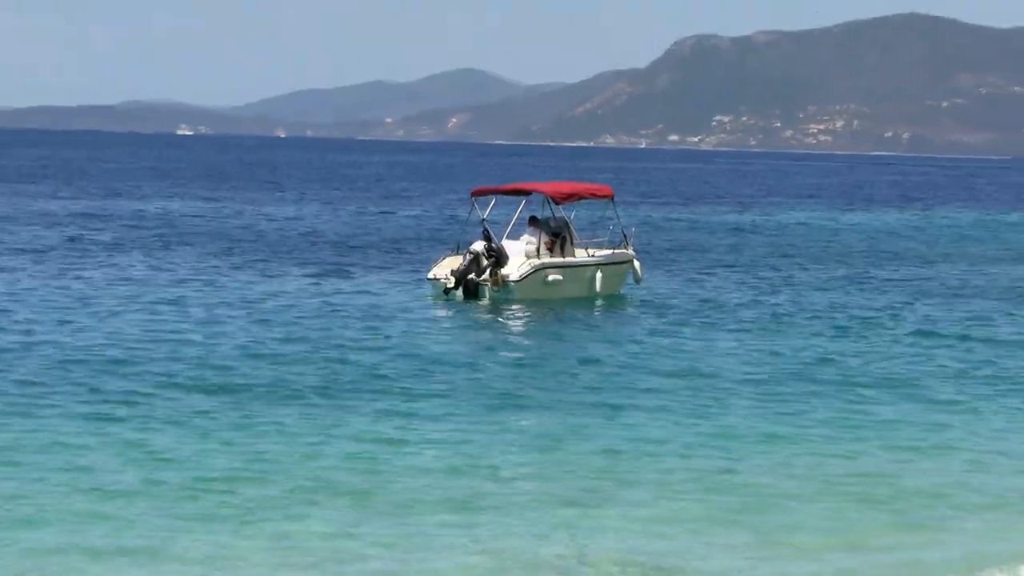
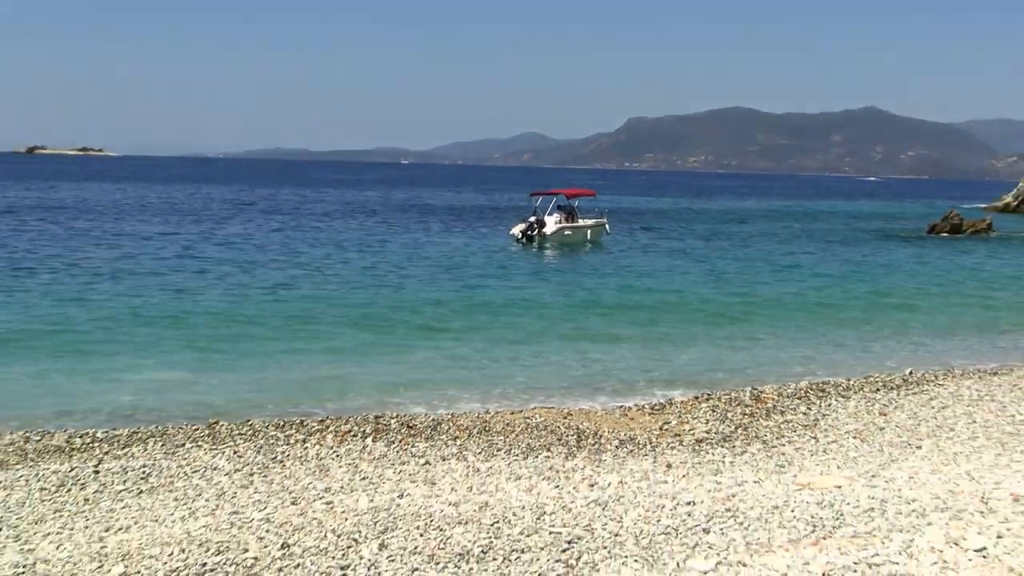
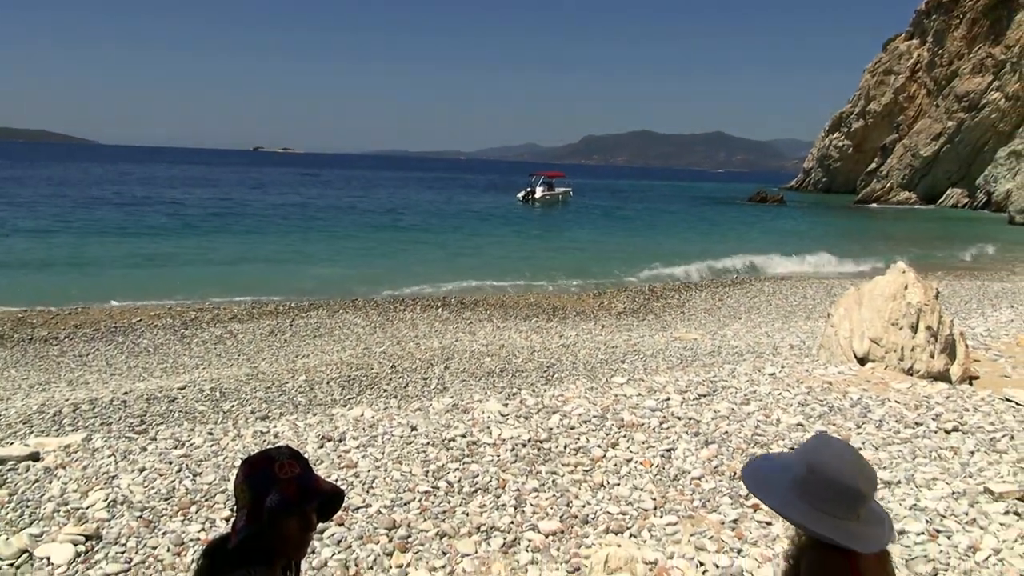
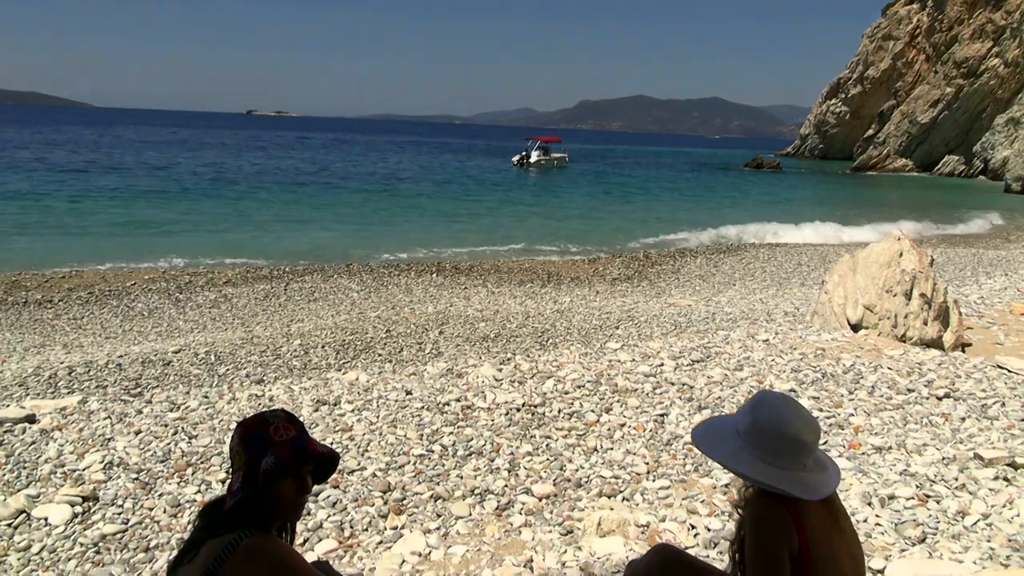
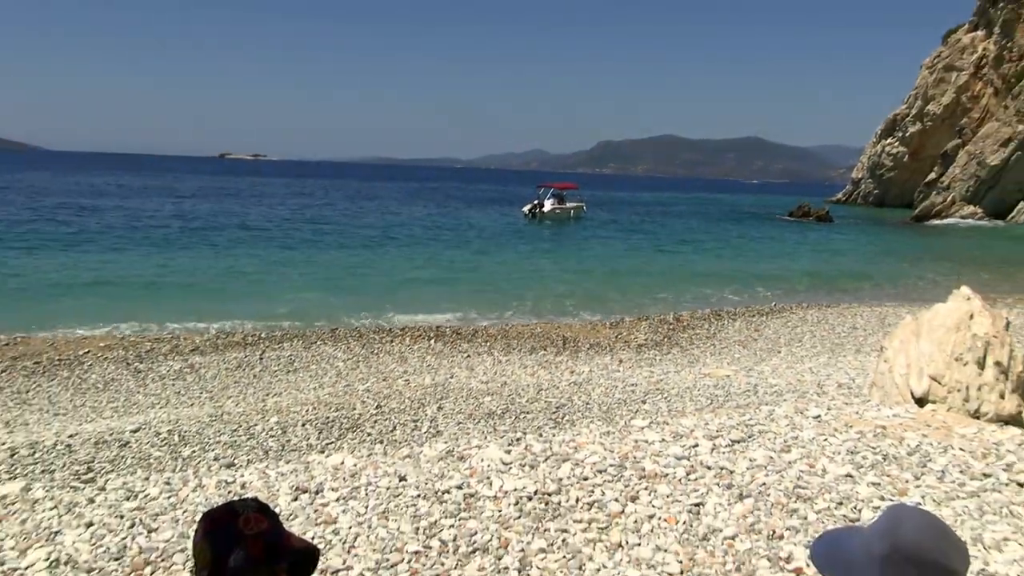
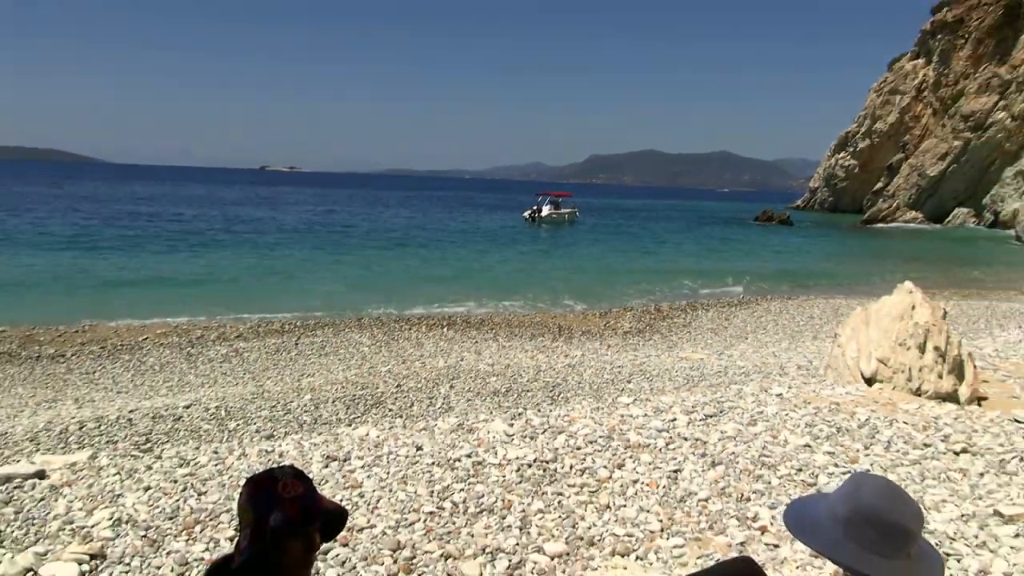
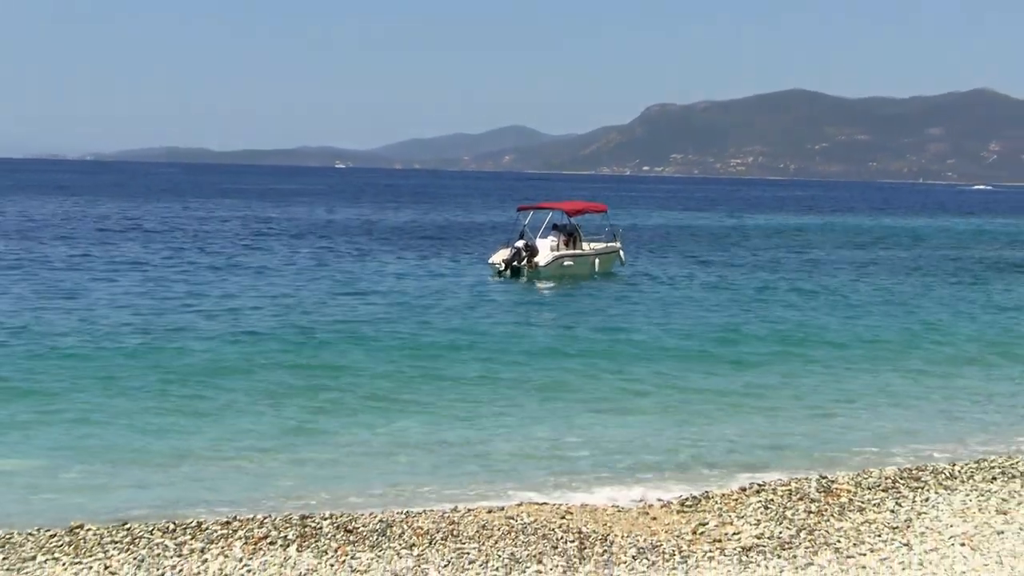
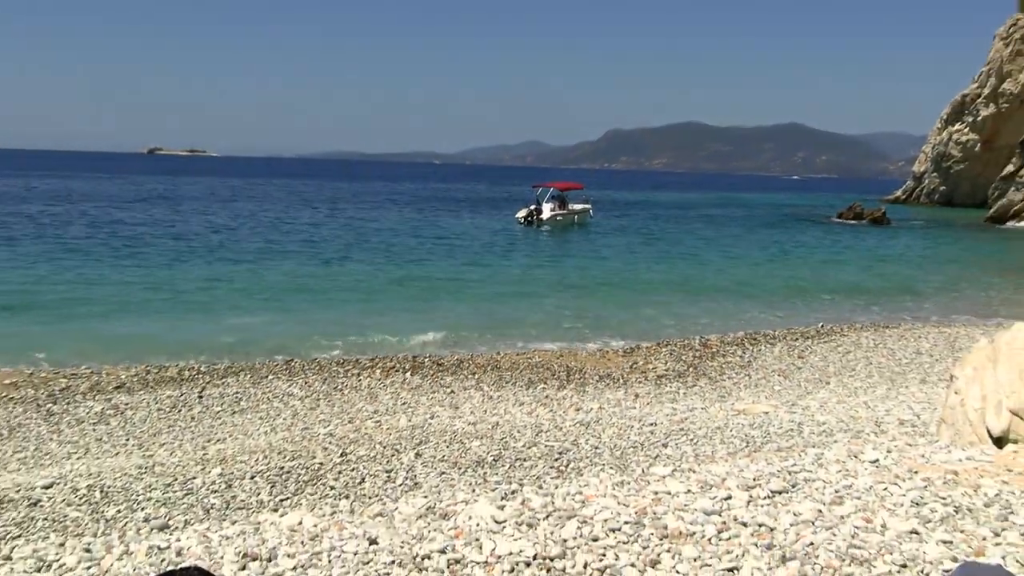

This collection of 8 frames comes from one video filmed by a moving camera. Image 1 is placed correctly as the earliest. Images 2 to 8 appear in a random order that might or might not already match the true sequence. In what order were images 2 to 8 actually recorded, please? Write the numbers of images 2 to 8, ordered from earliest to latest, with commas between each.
7, 2, 8, 5, 6, 3, 4
